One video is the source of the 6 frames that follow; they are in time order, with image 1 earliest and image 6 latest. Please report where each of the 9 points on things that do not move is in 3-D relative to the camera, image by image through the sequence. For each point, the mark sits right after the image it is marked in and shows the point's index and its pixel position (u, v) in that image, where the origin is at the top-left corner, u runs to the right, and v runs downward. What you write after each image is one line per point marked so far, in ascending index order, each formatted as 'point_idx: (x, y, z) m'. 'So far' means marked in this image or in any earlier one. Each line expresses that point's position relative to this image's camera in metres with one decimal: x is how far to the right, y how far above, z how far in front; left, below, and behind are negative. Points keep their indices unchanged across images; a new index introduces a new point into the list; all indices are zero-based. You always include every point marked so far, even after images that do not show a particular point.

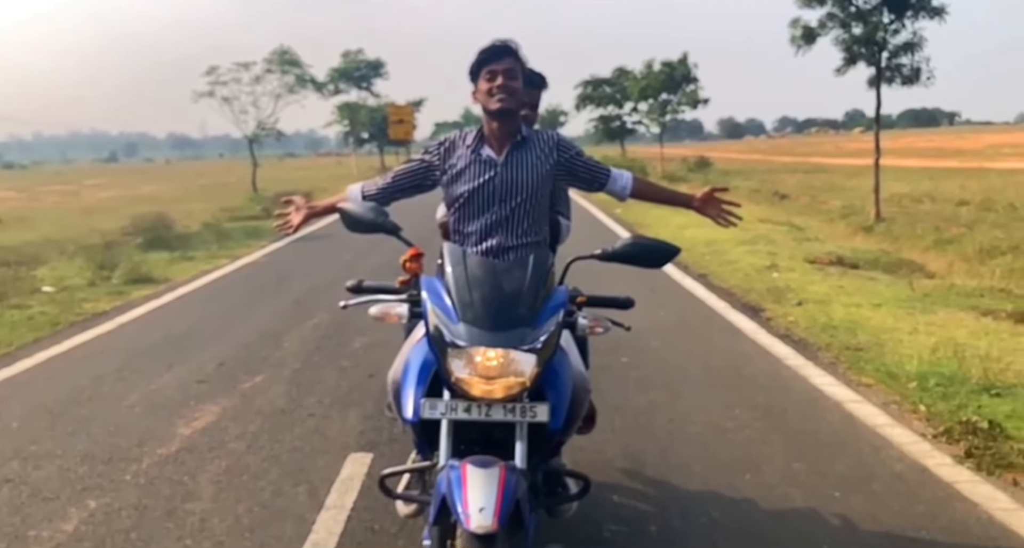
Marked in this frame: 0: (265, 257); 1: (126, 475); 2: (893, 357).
0: (-3.7, +0.3, +13.2) m
1: (-1.9, -1.0, +4.4) m
2: (+2.7, -0.6, +6.3) m
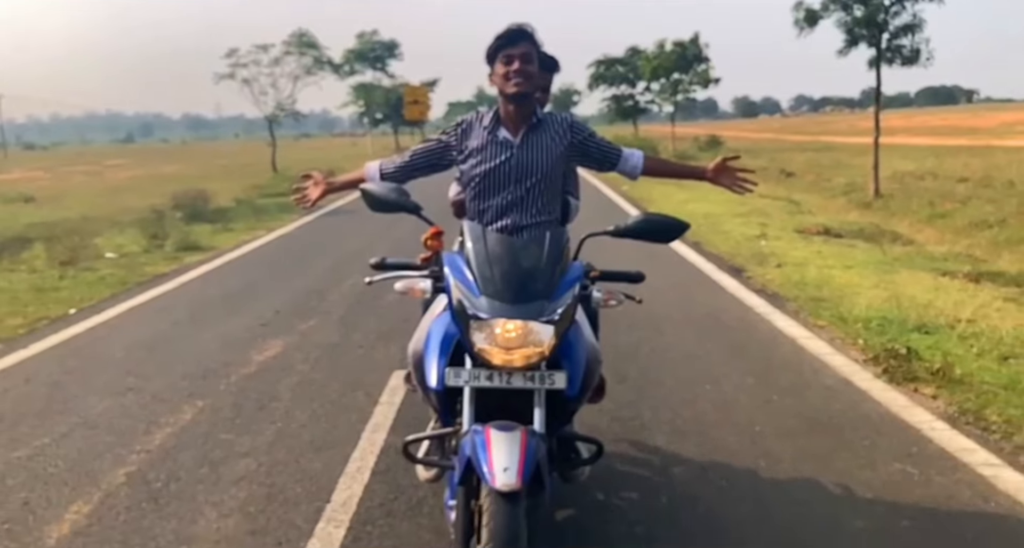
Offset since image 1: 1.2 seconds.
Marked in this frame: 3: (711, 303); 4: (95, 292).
0: (-3.5, +0.8, +14.4) m
1: (-1.9, -0.7, +5.6) m
2: (+2.8, -0.3, +7.4) m
3: (+1.8, -0.3, +8.0) m
4: (-4.5, -0.2, +9.4) m
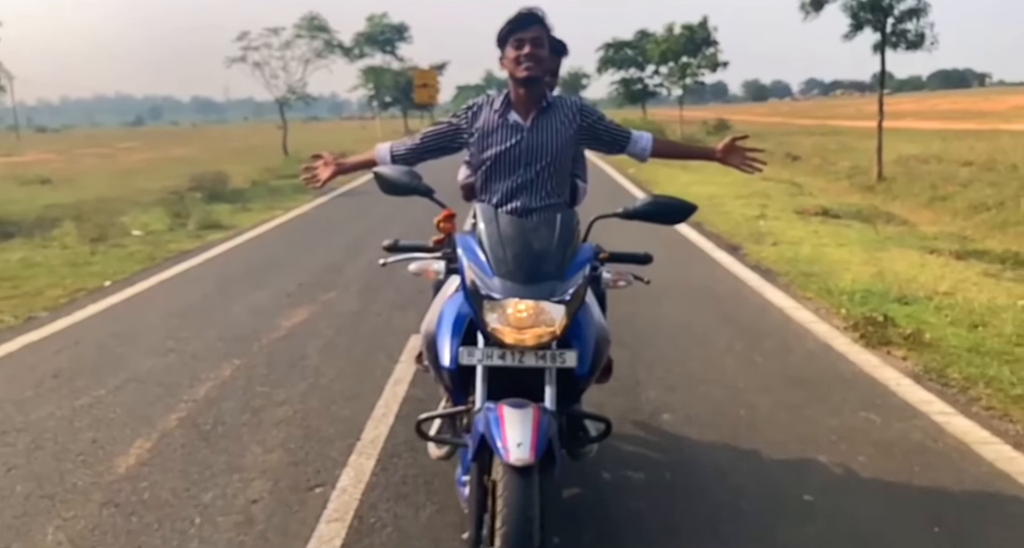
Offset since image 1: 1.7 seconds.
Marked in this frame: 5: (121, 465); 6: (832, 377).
0: (-3.4, +1.1, +14.9) m
1: (-1.8, -0.5, +6.1) m
2: (+2.9, 0.0, +7.9) m
3: (+1.9, 0.0, +8.5) m
4: (-4.4, +0.1, +10.0) m
5: (-1.8, -0.9, +4.1) m
6: (+1.9, -0.6, +5.2) m
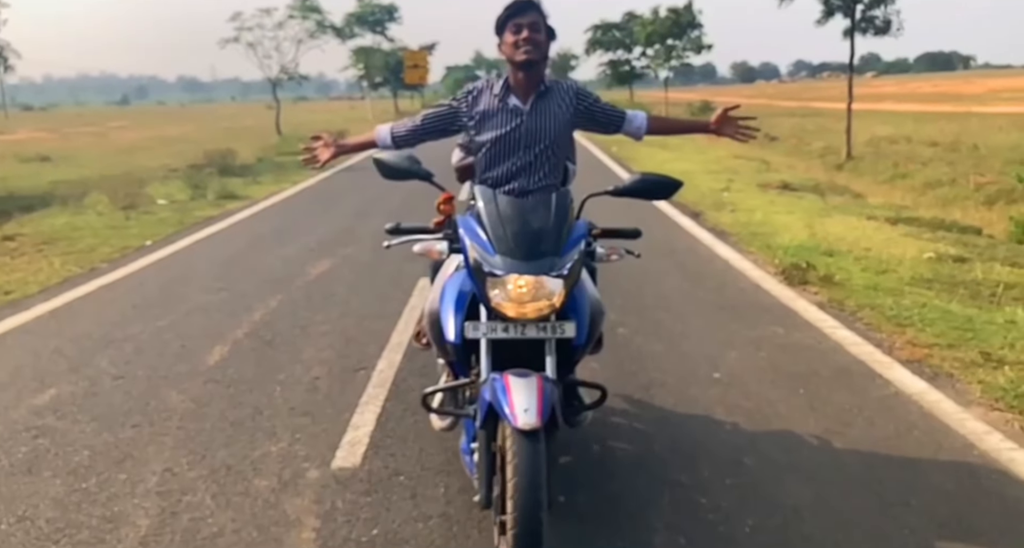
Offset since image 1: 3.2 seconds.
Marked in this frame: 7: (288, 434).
0: (-3.6, +1.7, +16.2) m
1: (-1.9, -0.1, +7.5) m
2: (+2.8, +0.4, +9.3) m
3: (+1.8, +0.4, +9.9) m
4: (-4.5, +0.6, +11.3) m
5: (-1.9, -0.5, +5.4) m
6: (+1.8, -0.2, +6.6) m
7: (-1.1, -0.7, +4.2) m
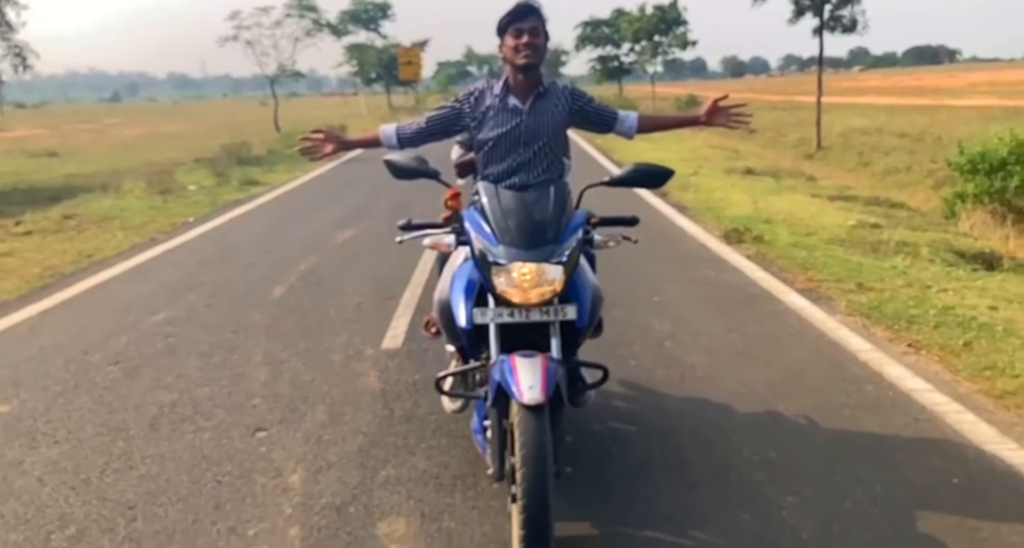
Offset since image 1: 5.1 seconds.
0: (-3.7, +2.1, +17.9) m
1: (-2.0, +0.3, +9.2) m
2: (+2.7, +0.8, +11.0) m
3: (+1.7, +0.8, +11.6) m
4: (-4.6, +1.0, +12.9) m
5: (-1.9, -0.2, +7.1) m
6: (+1.8, +0.2, +8.3) m
7: (-1.1, -0.4, +5.8) m
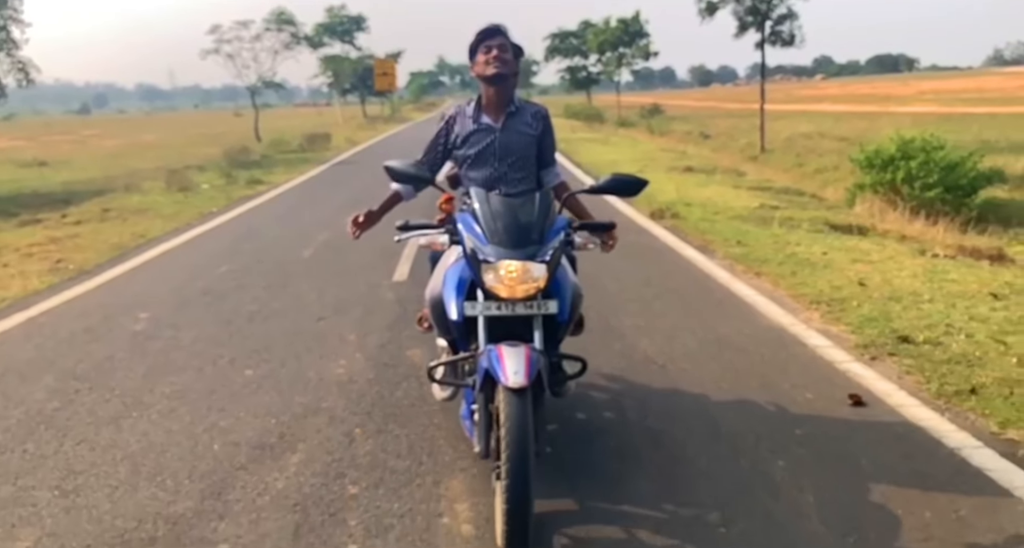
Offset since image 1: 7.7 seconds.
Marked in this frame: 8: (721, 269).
0: (-4.4, +2.3, +20.1) m
1: (-2.3, +0.6, +11.5) m
2: (+2.3, +1.2, +13.5) m
3: (+1.2, +1.2, +14.0) m
4: (-5.1, +1.2, +15.2) m
5: (-2.2, +0.2, +9.4) m
6: (+1.4, +0.5, +10.8) m
7: (-1.4, 0.0, +8.2) m
8: (+1.9, 0.0, +8.1) m
